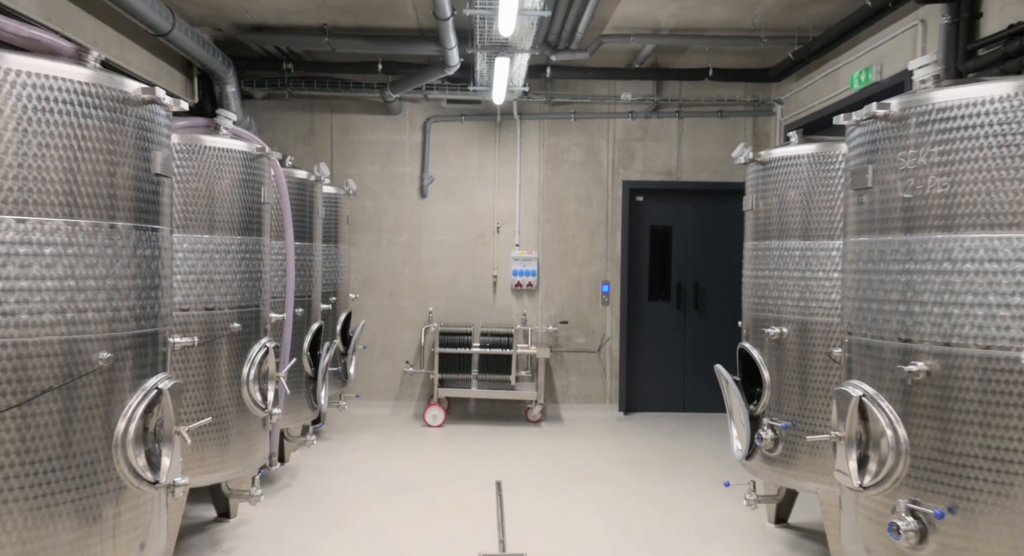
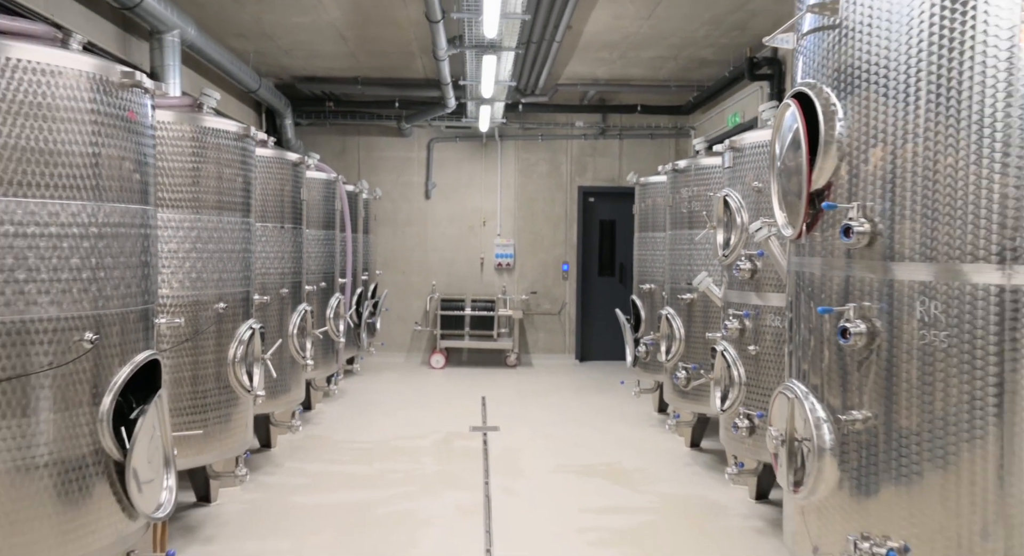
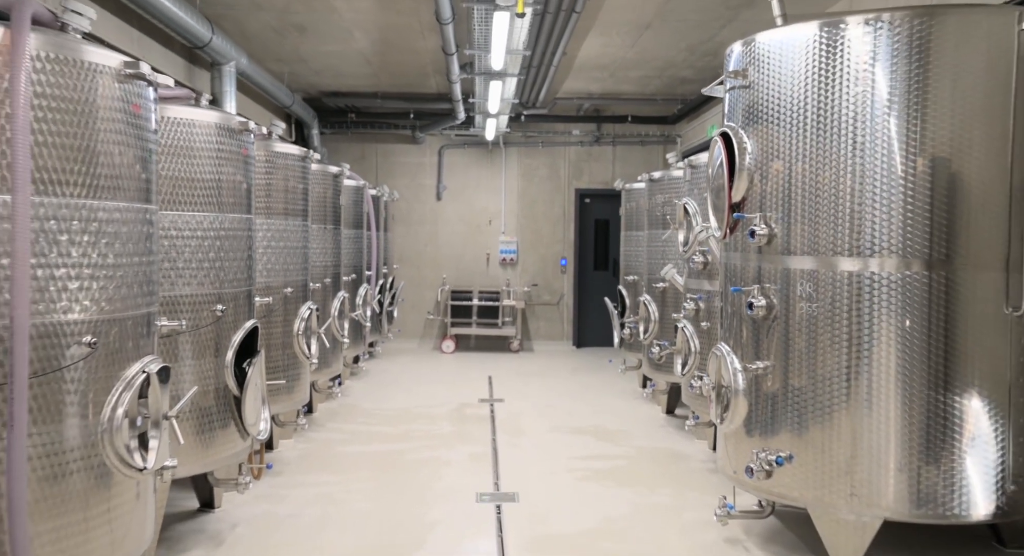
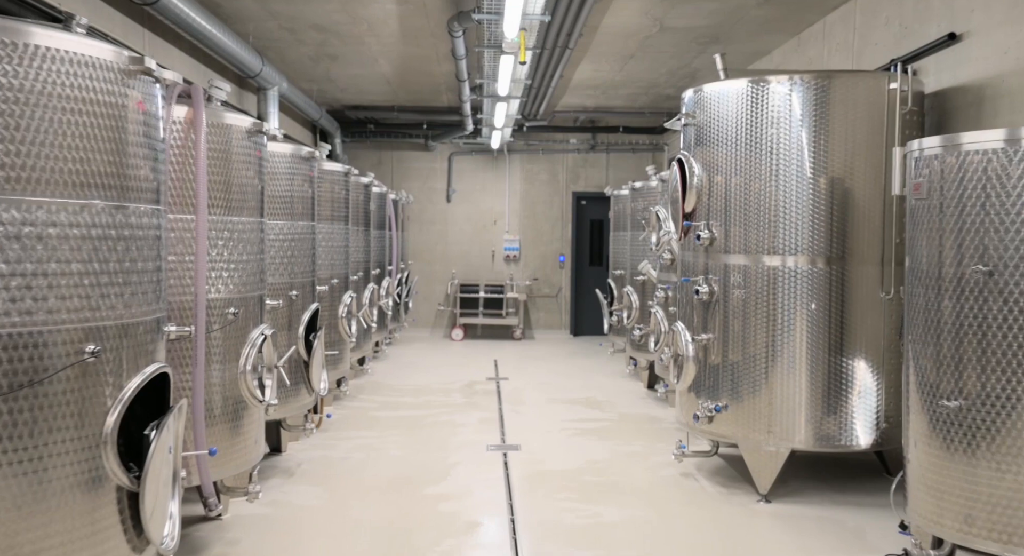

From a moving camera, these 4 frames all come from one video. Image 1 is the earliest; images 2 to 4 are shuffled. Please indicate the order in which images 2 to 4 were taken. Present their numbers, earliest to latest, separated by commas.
2, 3, 4
